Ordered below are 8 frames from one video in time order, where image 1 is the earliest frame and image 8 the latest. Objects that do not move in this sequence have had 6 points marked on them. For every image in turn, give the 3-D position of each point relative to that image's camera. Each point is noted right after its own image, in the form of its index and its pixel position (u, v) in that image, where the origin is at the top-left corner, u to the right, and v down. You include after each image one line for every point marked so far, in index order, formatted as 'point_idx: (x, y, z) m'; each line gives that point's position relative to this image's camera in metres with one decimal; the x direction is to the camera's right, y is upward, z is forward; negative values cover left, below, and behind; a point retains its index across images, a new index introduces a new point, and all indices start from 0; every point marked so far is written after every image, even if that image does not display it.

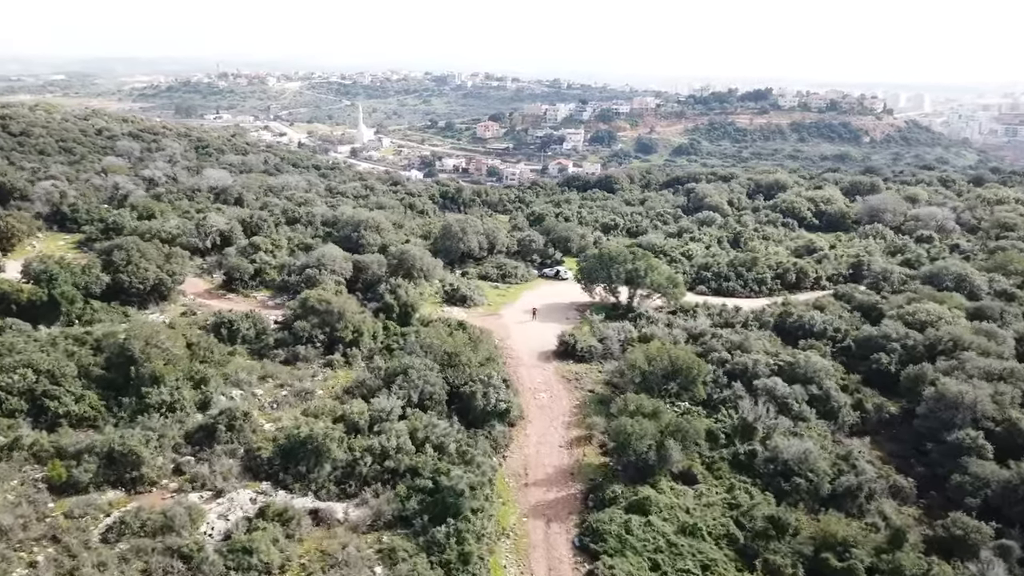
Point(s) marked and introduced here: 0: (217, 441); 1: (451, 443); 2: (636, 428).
0: (-6.0, -3.1, +18.2) m
1: (-1.2, -3.1, +18.1) m
2: (+2.4, -2.7, +17.5) m
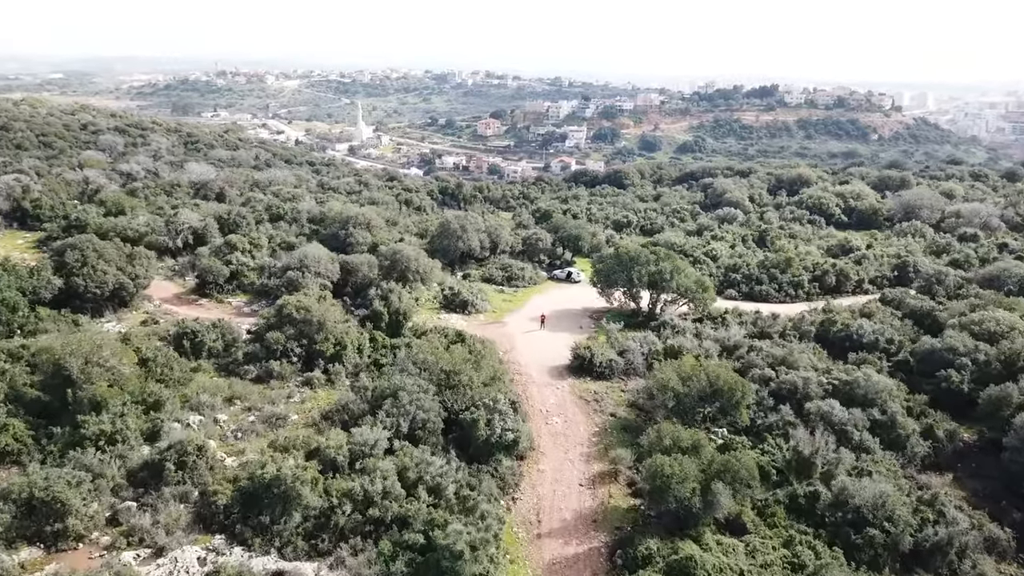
0: (-5.8, -3.2, +15.0) m
1: (-1.1, -3.3, +14.9) m
2: (+2.6, -2.9, +14.3) m
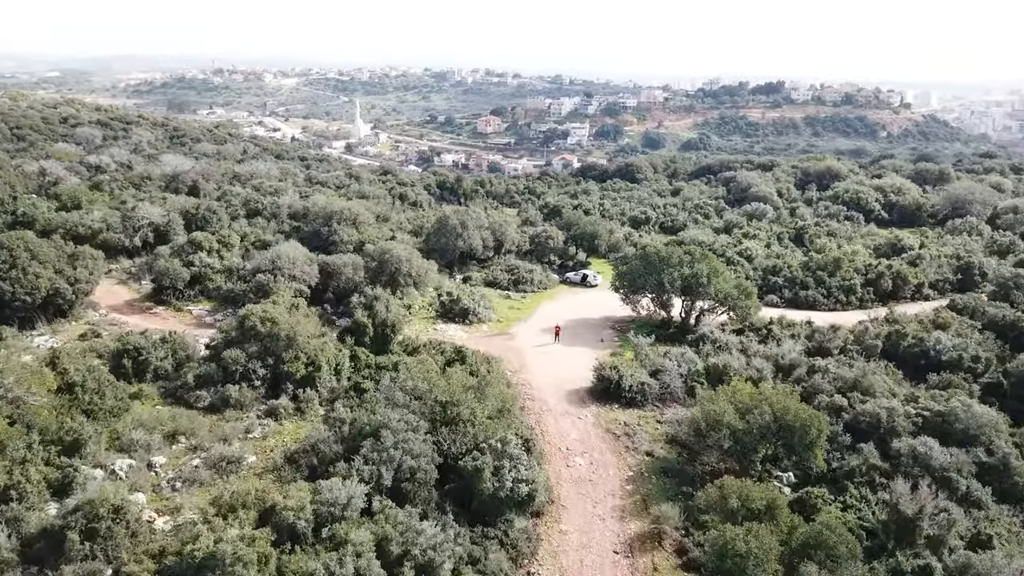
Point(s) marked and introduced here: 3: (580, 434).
0: (-5.6, -3.4, +11.3) m
1: (-0.8, -3.4, +11.2) m
2: (+2.8, -3.0, +10.5) m
3: (+1.2, -2.6, +16.0) m
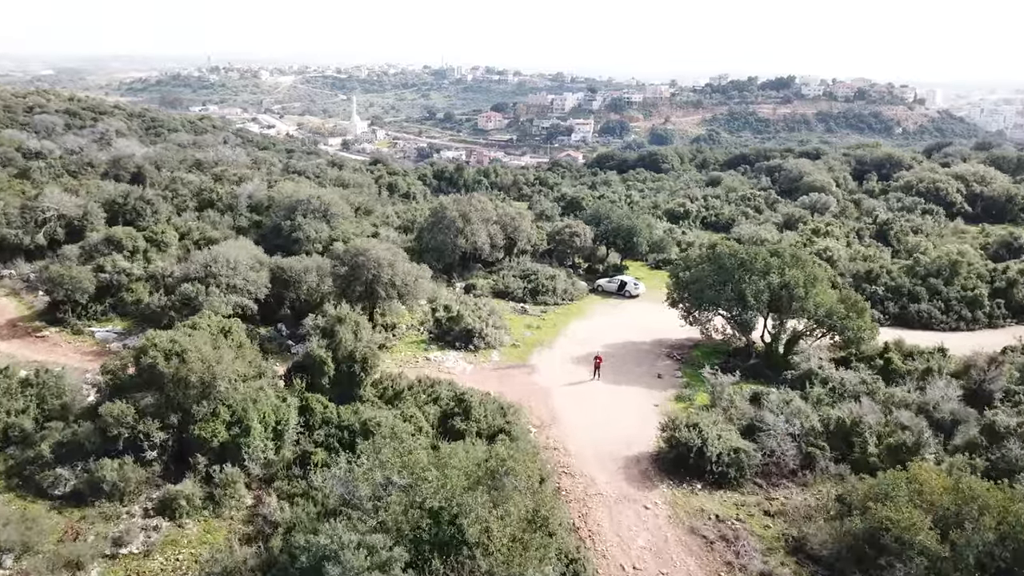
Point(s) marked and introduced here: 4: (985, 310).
0: (-5.2, -3.6, +5.5) m
1: (-0.5, -3.6, +5.4) m
2: (+3.2, -3.3, +4.7) m
3: (+1.6, -2.8, +10.2) m
4: (+9.6, -0.4, +18.2) m
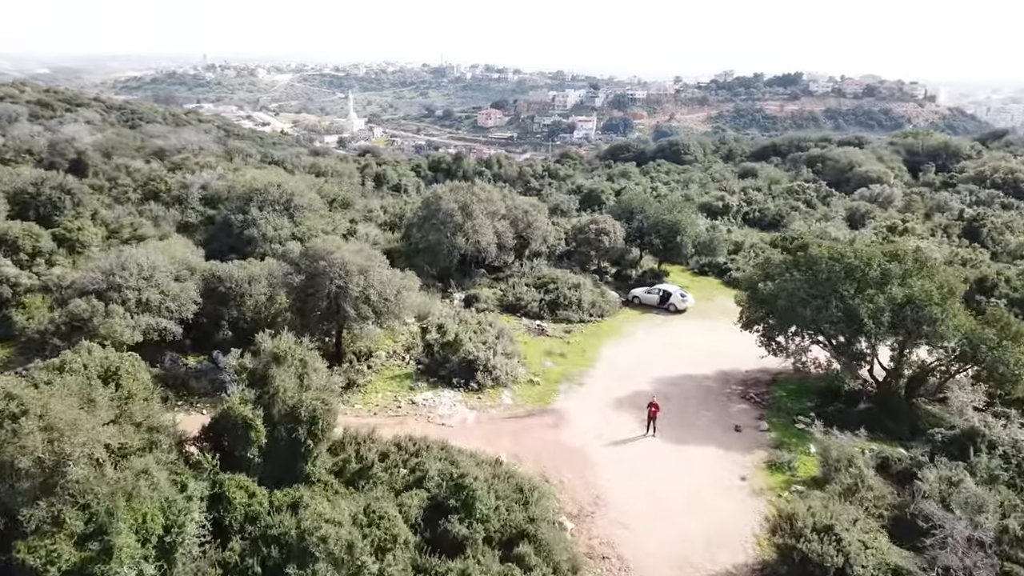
0: (-5.0, -3.8, +1.2) m
1: (-0.2, -3.9, +1.1) m
2: (+3.4, -3.5, +0.4) m
3: (+1.8, -3.0, +5.9) m
4: (+9.8, -0.7, +13.9) m
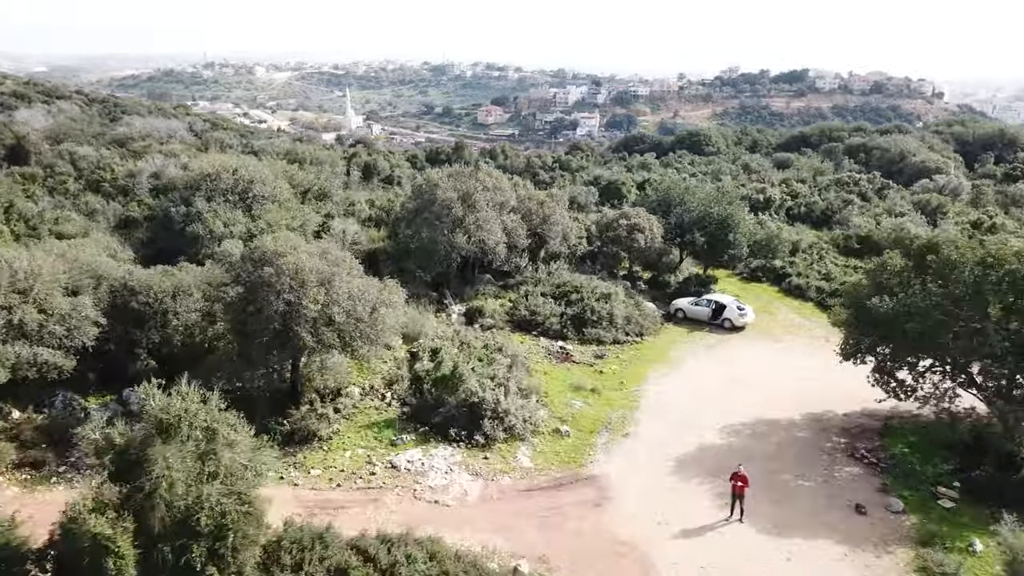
0: (-4.8, -4.0, -2.1) m
1: (0.0, -4.0, -2.2) m
2: (+3.6, -3.6, -2.9) m
3: (+2.0, -3.2, +2.6) m
4: (+10.0, -0.8, +10.6) m
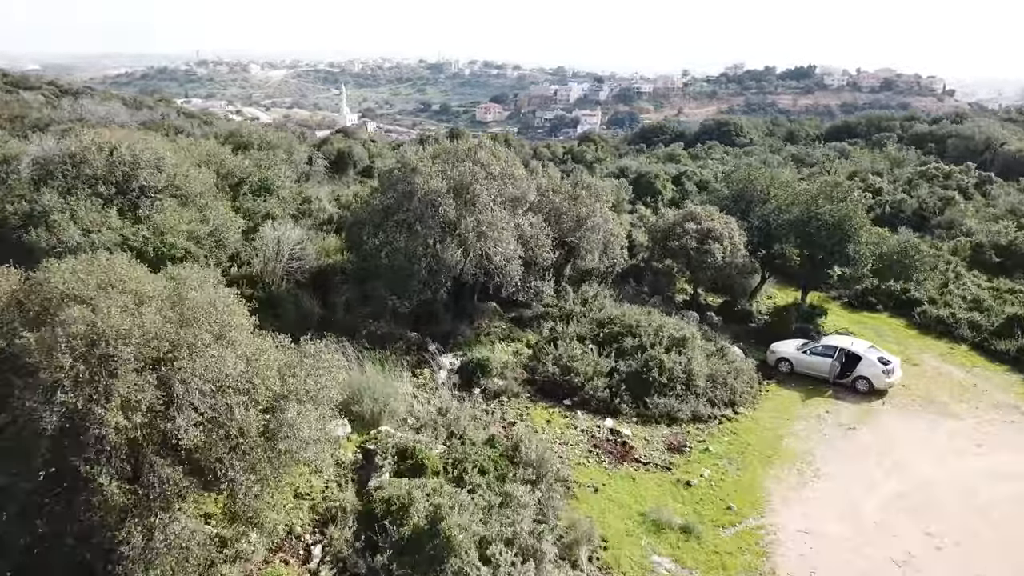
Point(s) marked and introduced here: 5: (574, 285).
0: (-4.6, -4.4, -6.6) m
1: (+0.2, -4.4, -6.7) m
2: (+3.8, -4.0, -7.3) m
3: (+2.2, -3.6, -1.8) m
4: (+10.2, -1.2, +6.2) m
5: (+0.7, 0.0, +9.8) m
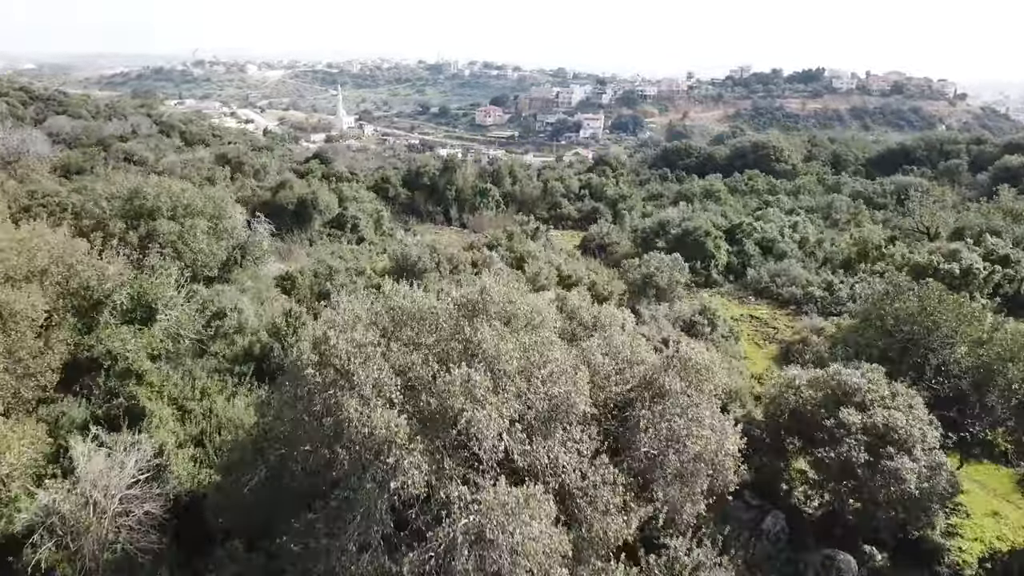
0: (-4.4, -5.8, -10.9) m
1: (+0.3, -5.9, -10.9) m
2: (+4.0, -5.5, -11.6) m
3: (+2.4, -5.1, -6.1) m
4: (+10.3, -2.7, +1.9) m
5: (+0.9, -1.5, +5.5) m
